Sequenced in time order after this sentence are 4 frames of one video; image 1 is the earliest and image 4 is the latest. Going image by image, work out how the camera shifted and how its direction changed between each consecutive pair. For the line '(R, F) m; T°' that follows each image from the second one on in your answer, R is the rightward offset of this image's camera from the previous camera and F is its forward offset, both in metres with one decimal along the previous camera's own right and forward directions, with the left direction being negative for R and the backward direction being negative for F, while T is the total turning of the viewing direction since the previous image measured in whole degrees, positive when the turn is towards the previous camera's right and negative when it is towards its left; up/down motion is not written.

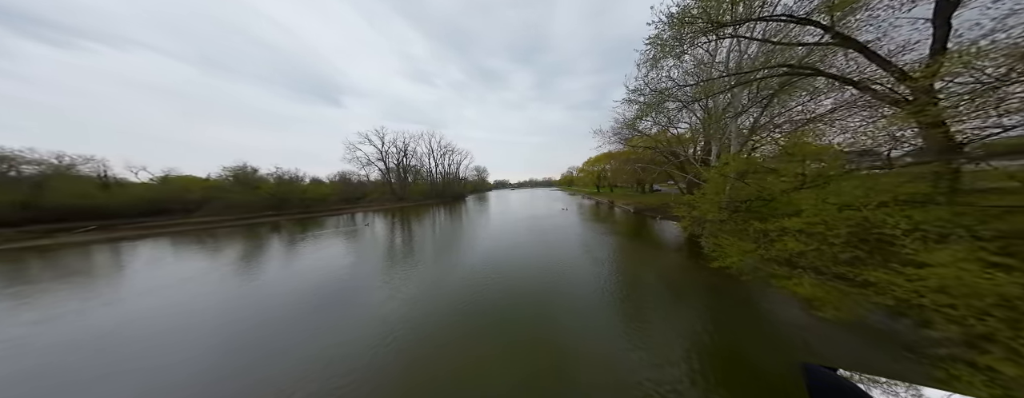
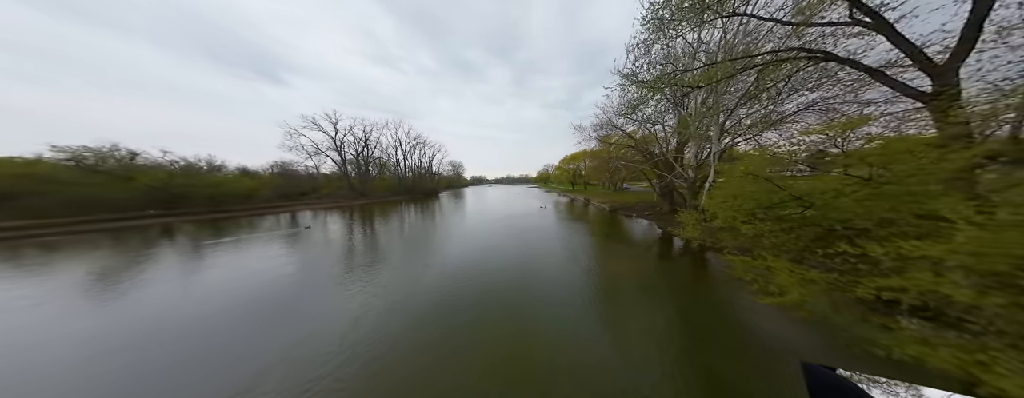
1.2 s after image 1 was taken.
(+0.1, +0.8) m; +7°
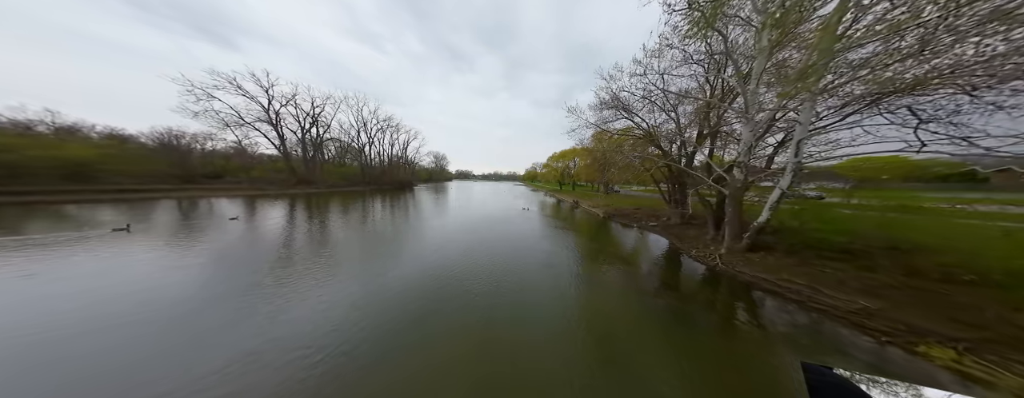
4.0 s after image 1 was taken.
(+0.6, +2.3) m; +4°
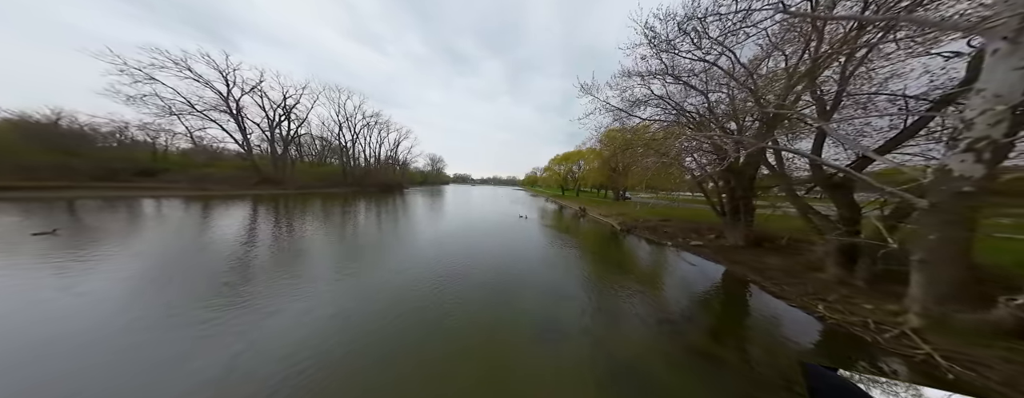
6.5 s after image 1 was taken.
(+0.2, +2.1) m; 0°
